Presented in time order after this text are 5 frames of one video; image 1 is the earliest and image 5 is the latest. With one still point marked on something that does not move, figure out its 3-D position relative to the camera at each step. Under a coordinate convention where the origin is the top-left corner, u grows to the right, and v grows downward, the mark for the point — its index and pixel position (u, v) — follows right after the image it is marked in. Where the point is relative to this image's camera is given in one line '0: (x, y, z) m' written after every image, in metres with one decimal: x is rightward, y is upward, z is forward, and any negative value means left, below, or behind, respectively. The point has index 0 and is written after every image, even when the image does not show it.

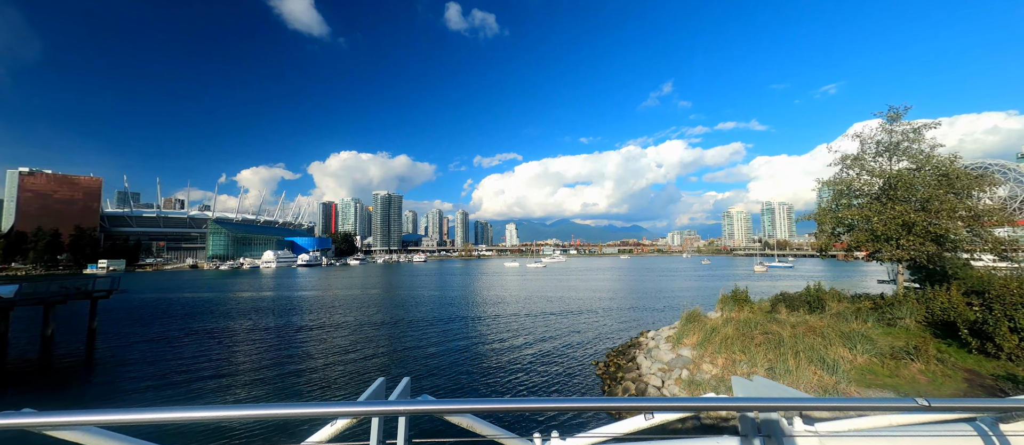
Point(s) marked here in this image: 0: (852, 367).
0: (+6.3, -2.7, +7.1) m
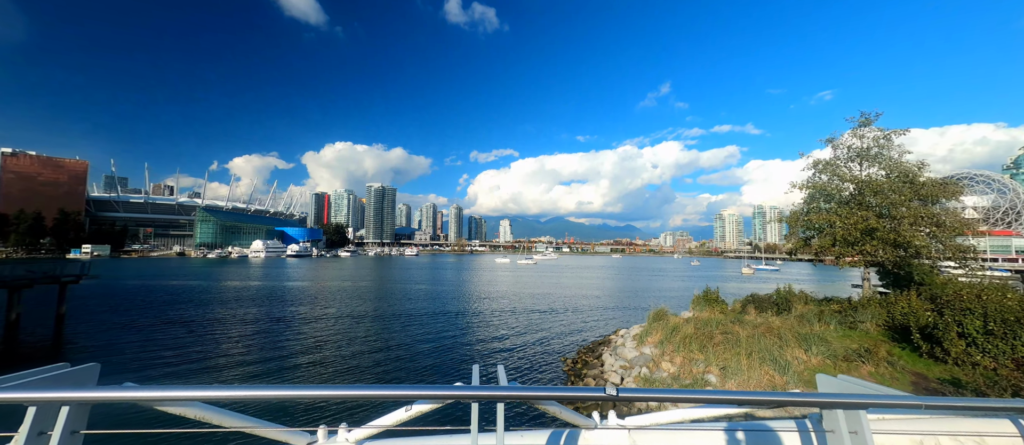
0: (+5.5, -2.8, +7.1) m
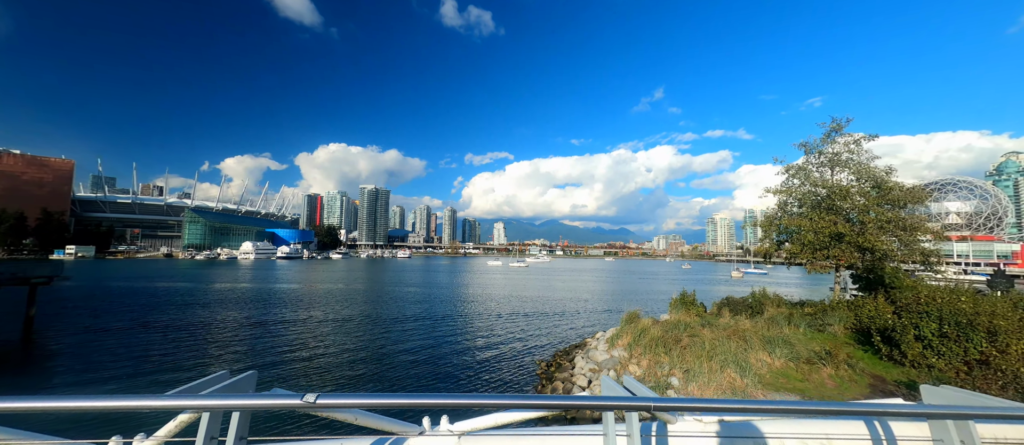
0: (+4.8, -2.8, +7.2) m
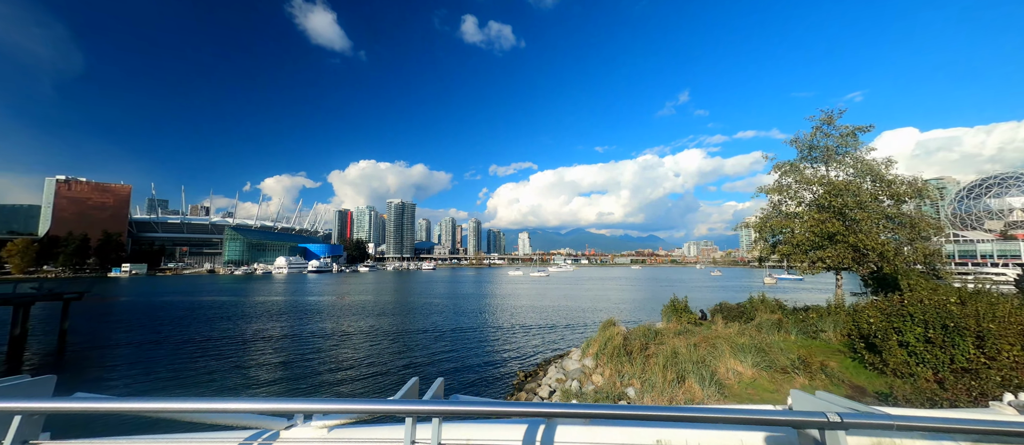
0: (+3.9, -2.8, +6.7) m
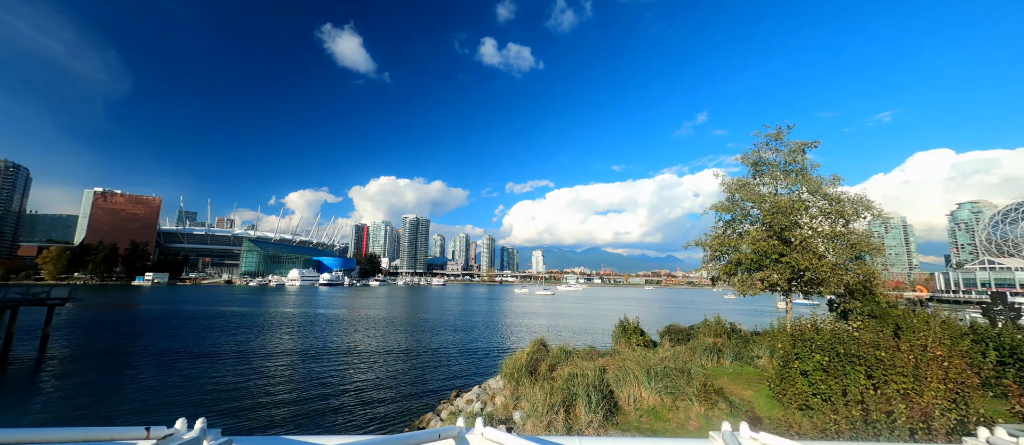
0: (+2.0, -3.1, +6.3) m
